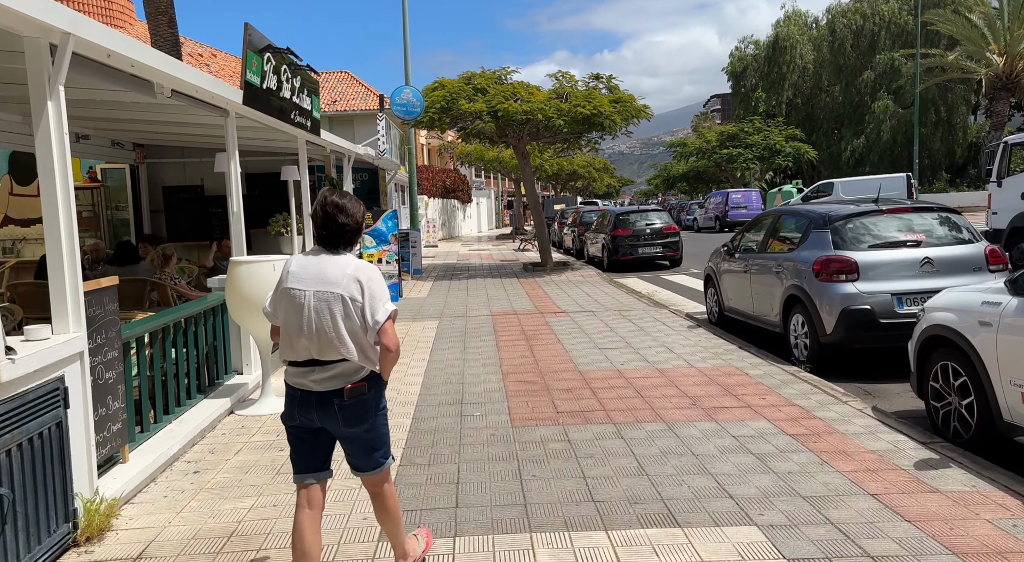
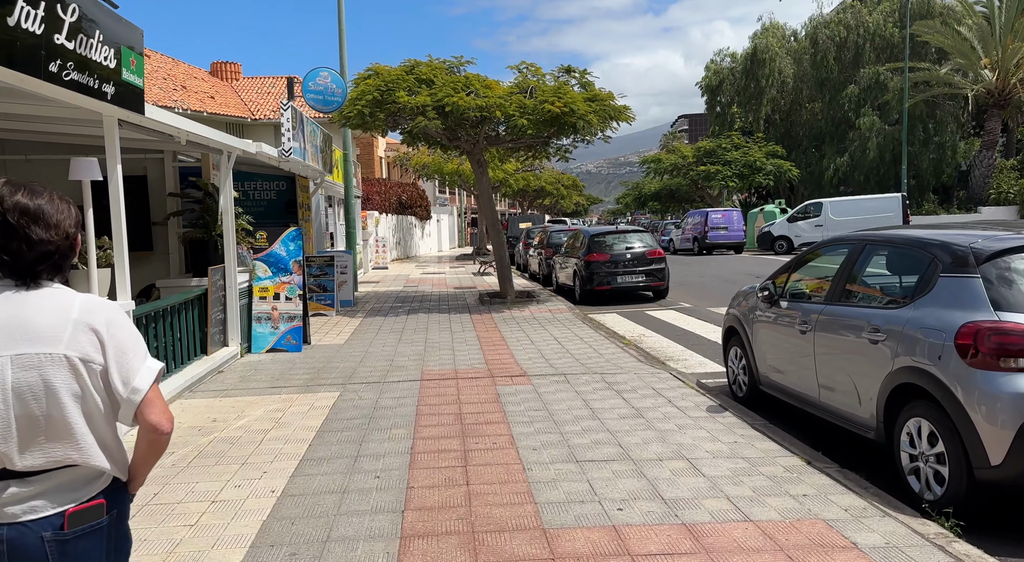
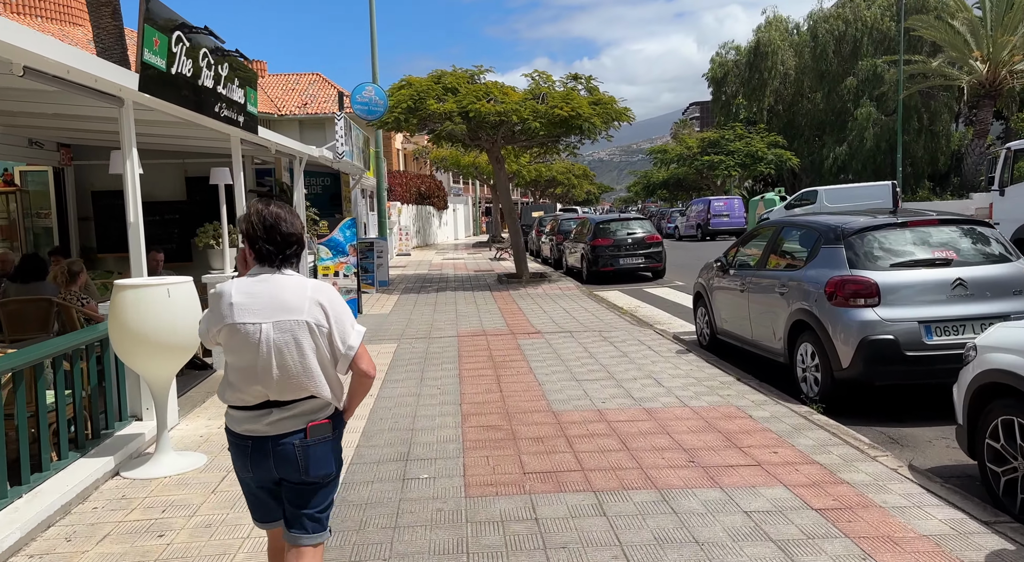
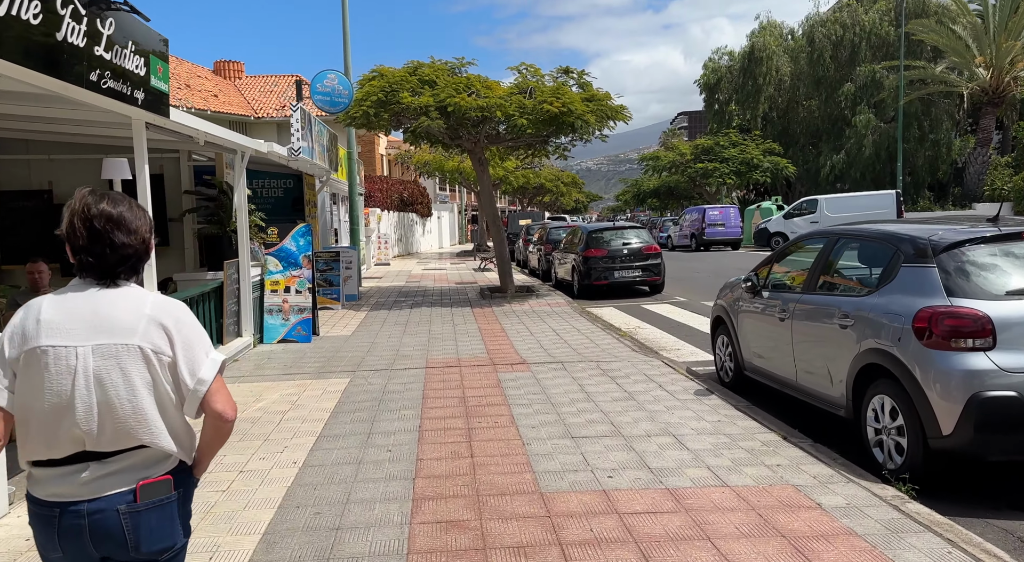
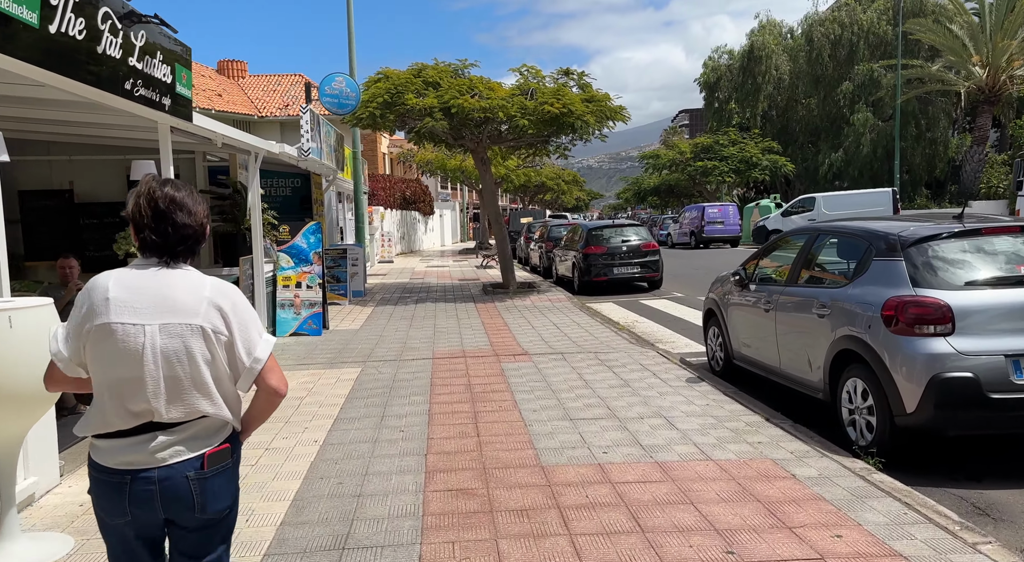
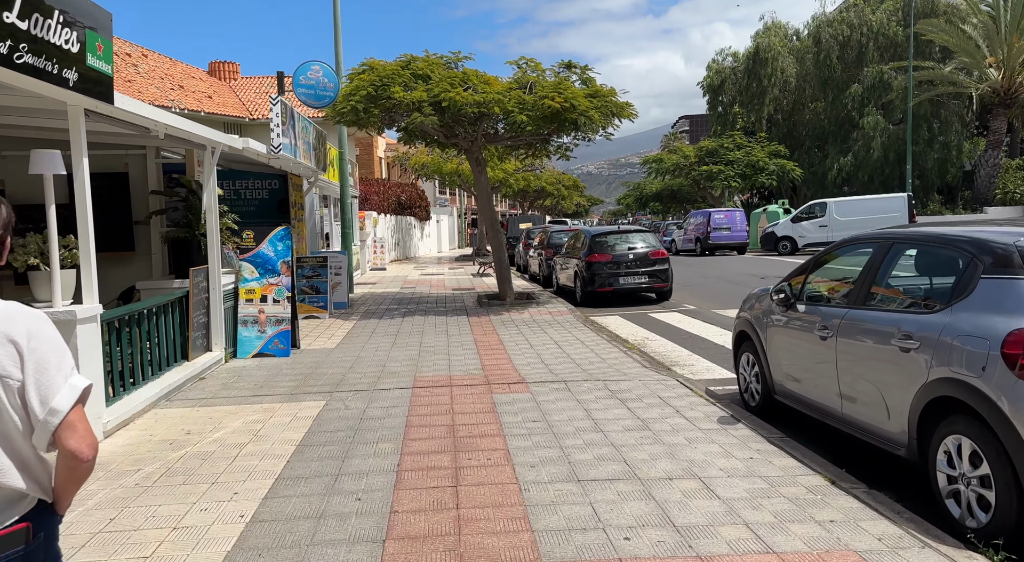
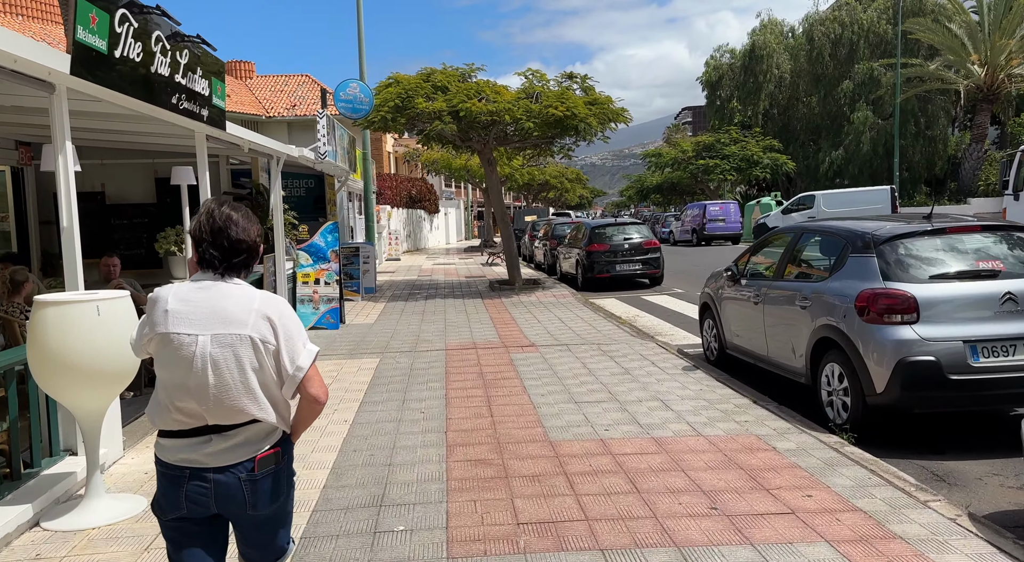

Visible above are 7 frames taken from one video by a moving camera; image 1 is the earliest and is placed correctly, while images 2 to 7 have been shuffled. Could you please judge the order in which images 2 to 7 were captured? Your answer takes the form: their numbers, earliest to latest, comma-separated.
3, 7, 5, 4, 2, 6
